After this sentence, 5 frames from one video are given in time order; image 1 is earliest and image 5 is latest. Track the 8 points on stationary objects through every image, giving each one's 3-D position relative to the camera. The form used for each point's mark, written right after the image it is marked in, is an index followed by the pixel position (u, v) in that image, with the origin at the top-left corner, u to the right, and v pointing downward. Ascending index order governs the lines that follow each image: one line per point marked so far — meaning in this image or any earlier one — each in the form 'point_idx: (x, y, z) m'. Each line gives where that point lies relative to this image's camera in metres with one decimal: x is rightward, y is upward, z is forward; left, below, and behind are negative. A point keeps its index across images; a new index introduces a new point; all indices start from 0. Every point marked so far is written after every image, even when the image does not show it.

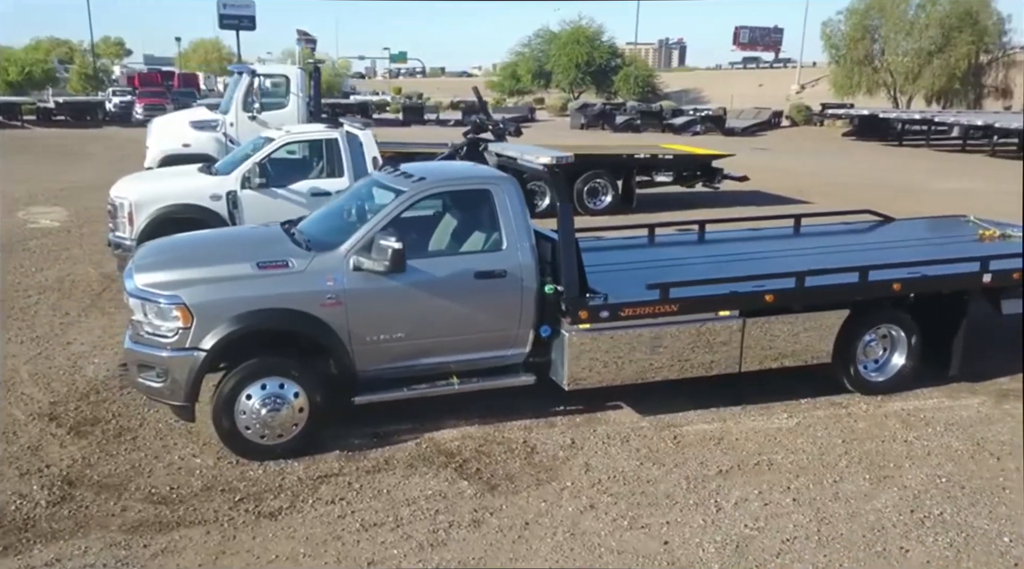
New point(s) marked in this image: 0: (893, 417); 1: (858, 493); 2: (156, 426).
0: (+2.7, -0.9, +5.7) m
1: (+2.0, -1.2, +4.6) m
2: (-2.3, -0.9, +5.4) m
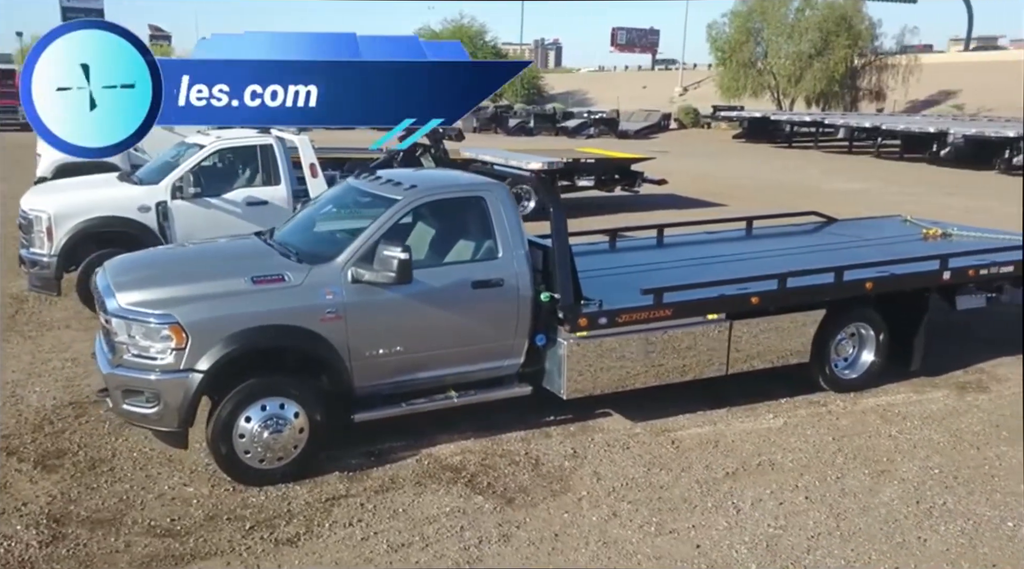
0: (+2.6, -0.9, +6.0) m
1: (+2.0, -1.2, +4.8) m
2: (-2.3, -1.0, +5.0) m
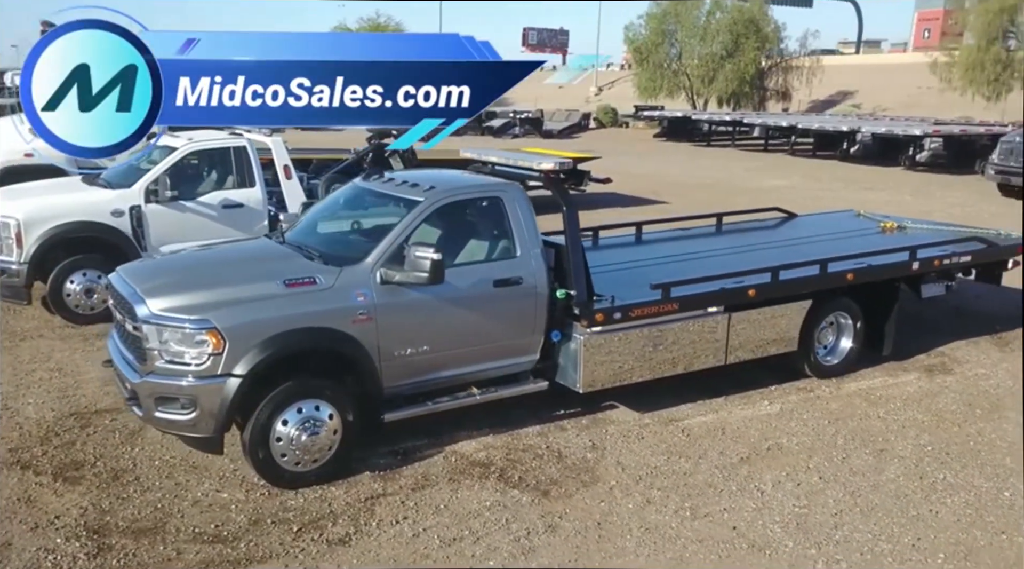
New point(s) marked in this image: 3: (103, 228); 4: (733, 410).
0: (+2.7, -0.9, +6.4) m
1: (+2.2, -1.1, +5.2) m
2: (-2.1, -1.1, +4.9) m
3: (-3.6, +0.5, +7.4) m
4: (+1.6, -0.9, +6.1) m
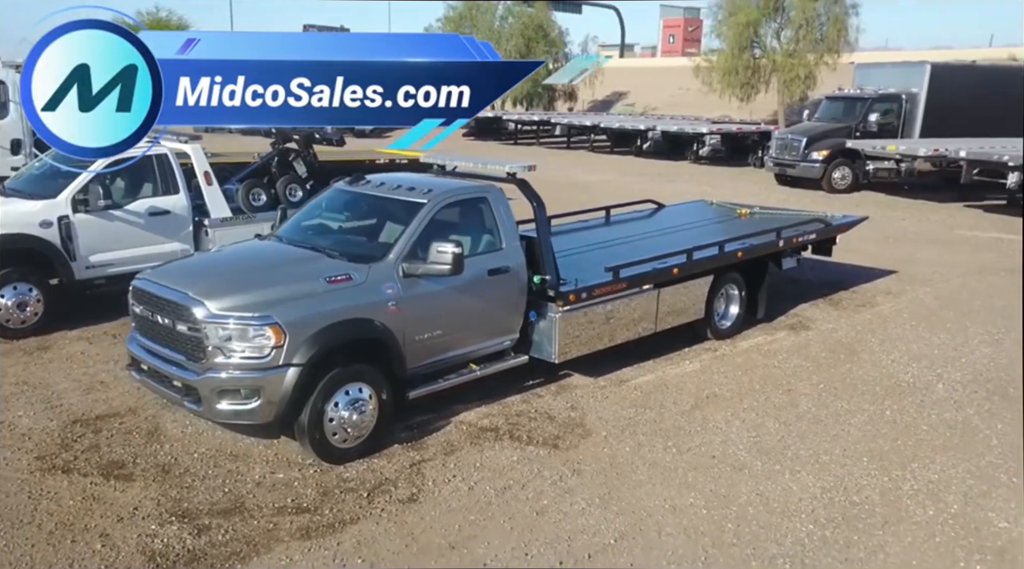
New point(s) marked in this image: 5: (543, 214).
0: (+2.2, -0.6, +7.8) m
1: (+2.1, -0.9, +6.5) m
2: (-2.0, -1.1, +5.2) m
3: (-4.2, +0.4, +7.2) m
4: (+1.3, -0.7, +7.2) m
5: (+0.2, +0.5, +6.5) m
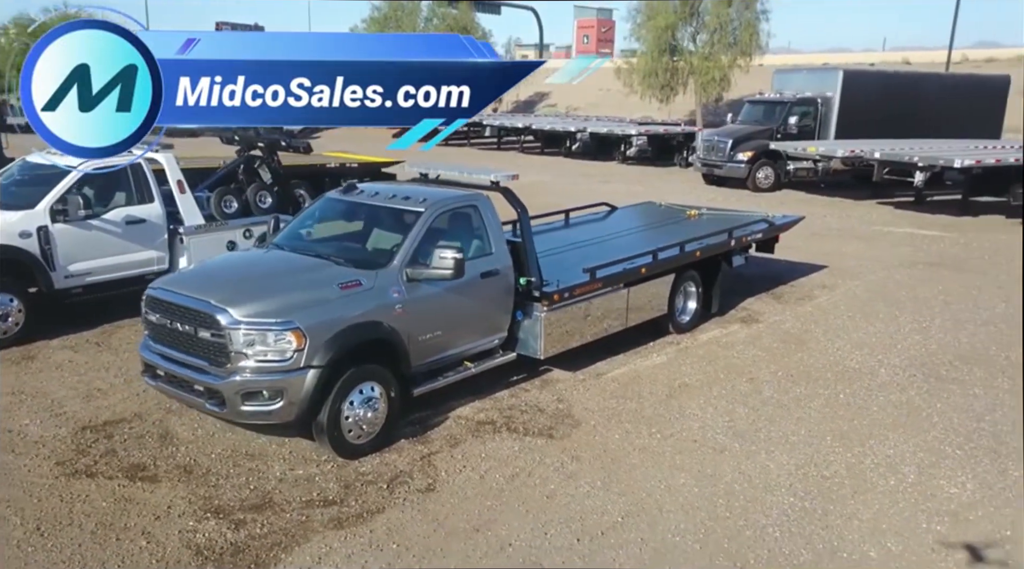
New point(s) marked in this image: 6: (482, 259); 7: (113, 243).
0: (+2.0, -0.6, +8.4) m
1: (+2.0, -0.9, +7.1) m
2: (-2.0, -1.1, +5.4) m
3: (-4.3, +0.3, +7.2) m
4: (+1.2, -0.7, +7.7) m
5: (+0.1, +0.5, +6.9) m
6: (-0.2, +0.2, +6.4) m
7: (-3.8, +0.4, +7.9) m
